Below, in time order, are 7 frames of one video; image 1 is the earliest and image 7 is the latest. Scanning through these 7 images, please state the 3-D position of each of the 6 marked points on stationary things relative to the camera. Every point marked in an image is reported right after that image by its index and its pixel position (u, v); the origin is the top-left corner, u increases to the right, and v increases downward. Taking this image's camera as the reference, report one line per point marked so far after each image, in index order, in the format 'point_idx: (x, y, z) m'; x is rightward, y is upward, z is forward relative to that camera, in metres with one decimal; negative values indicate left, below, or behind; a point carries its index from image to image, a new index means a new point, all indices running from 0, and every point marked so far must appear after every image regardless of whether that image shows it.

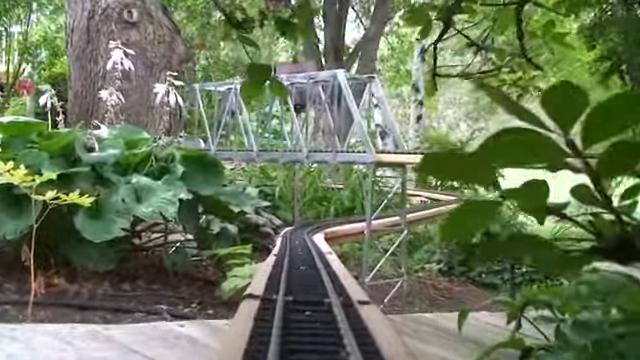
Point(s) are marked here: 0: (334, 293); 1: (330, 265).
0: (0.0, -0.4, +3.2) m
1: (0.0, -0.4, +3.7) m
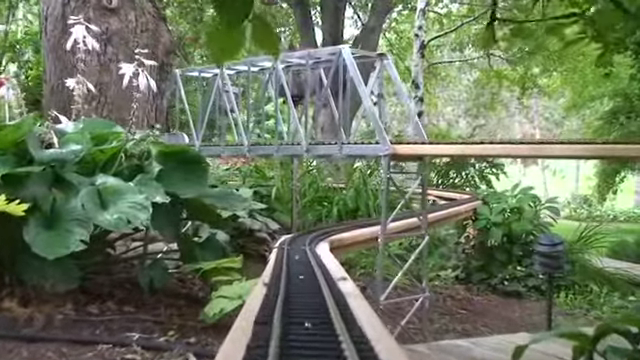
0: (+0.1, -0.4, +2.5) m
1: (+0.1, -0.4, +3.0) m
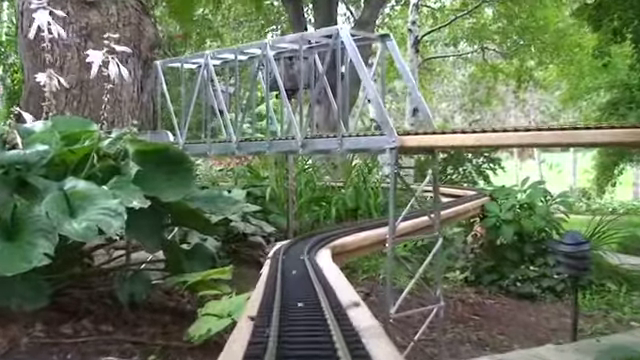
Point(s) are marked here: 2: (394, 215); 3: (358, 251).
0: (+0.1, -0.4, +2.1) m
1: (+0.1, -0.4, +2.6) m
2: (+0.4, -0.2, +3.9) m
3: (+0.2, -0.3, +3.9) m
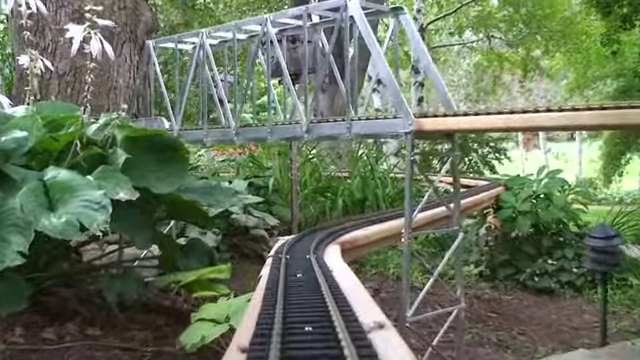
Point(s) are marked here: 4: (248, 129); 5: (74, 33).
0: (+0.1, -0.4, +1.7) m
1: (+0.1, -0.4, +2.2) m
2: (+0.4, -0.1, +3.6) m
3: (+0.2, -0.3, +3.5) m
4: (-0.4, +0.3, +4.8) m
5: (-0.8, +0.5, +2.8) m
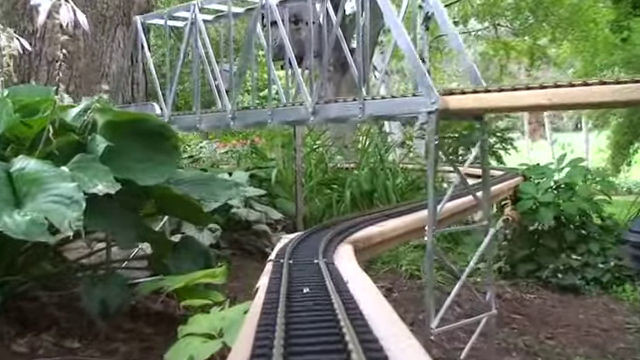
0: (+0.1, -0.4, +1.3) m
1: (+0.1, -0.3, +1.9) m
2: (+0.4, -0.1, +3.2) m
3: (+0.3, -0.2, +3.1) m
4: (-0.4, +0.4, +4.4) m
5: (-0.8, +0.5, +2.4) m
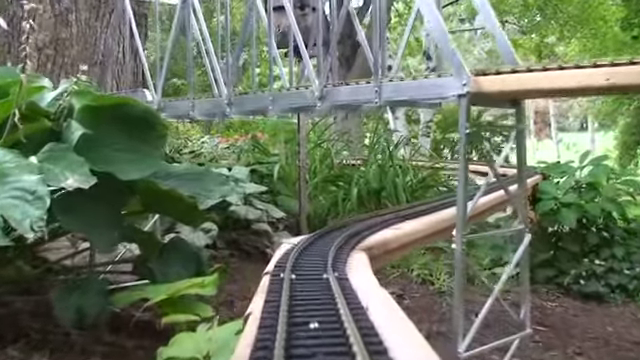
0: (+0.1, -0.4, +1.0) m
1: (+0.1, -0.3, +1.5) m
2: (+0.4, -0.1, +2.8) m
3: (+0.3, -0.2, +2.8) m
4: (-0.4, +0.4, +4.0) m
5: (-0.8, +0.5, +2.0) m
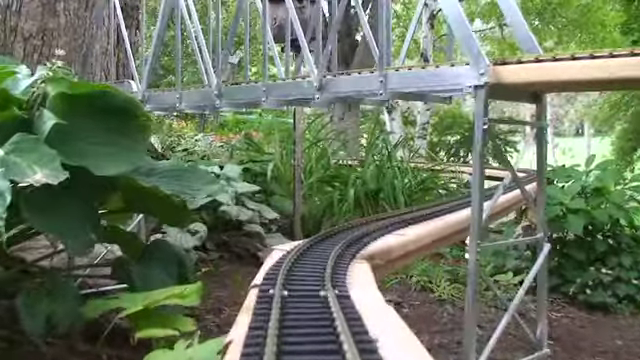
0: (+0.1, -0.3, +0.8) m
1: (+0.1, -0.3, +1.3) m
2: (+0.4, -0.1, +2.6) m
3: (+0.3, -0.2, +2.5) m
4: (-0.4, +0.4, +3.8) m
5: (-0.8, +0.6, +1.8) m
